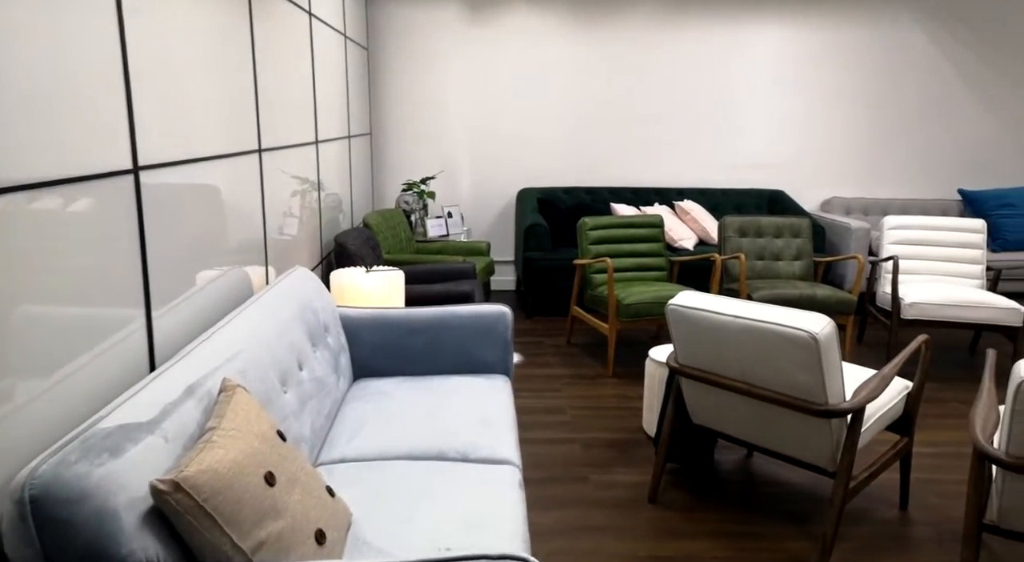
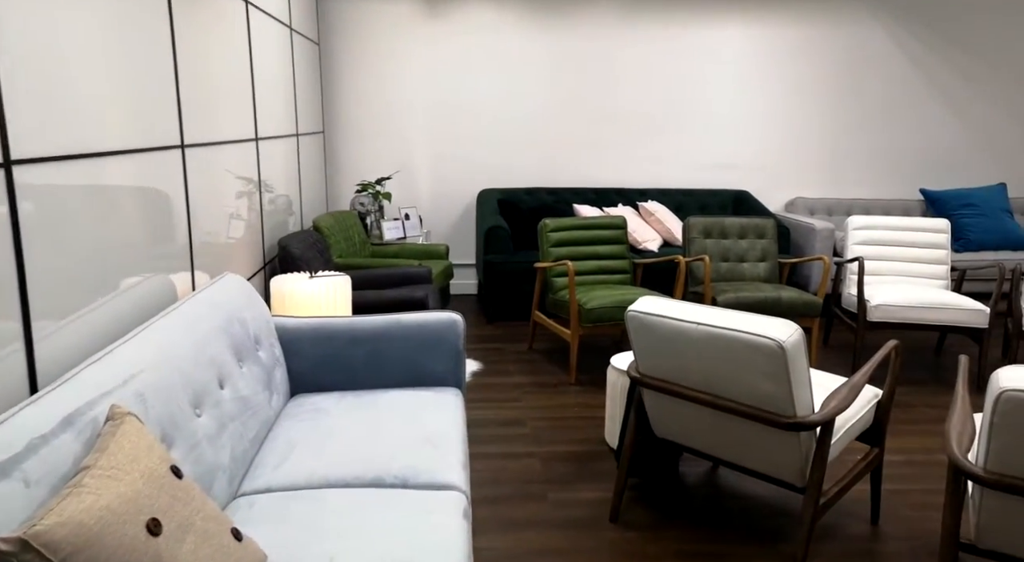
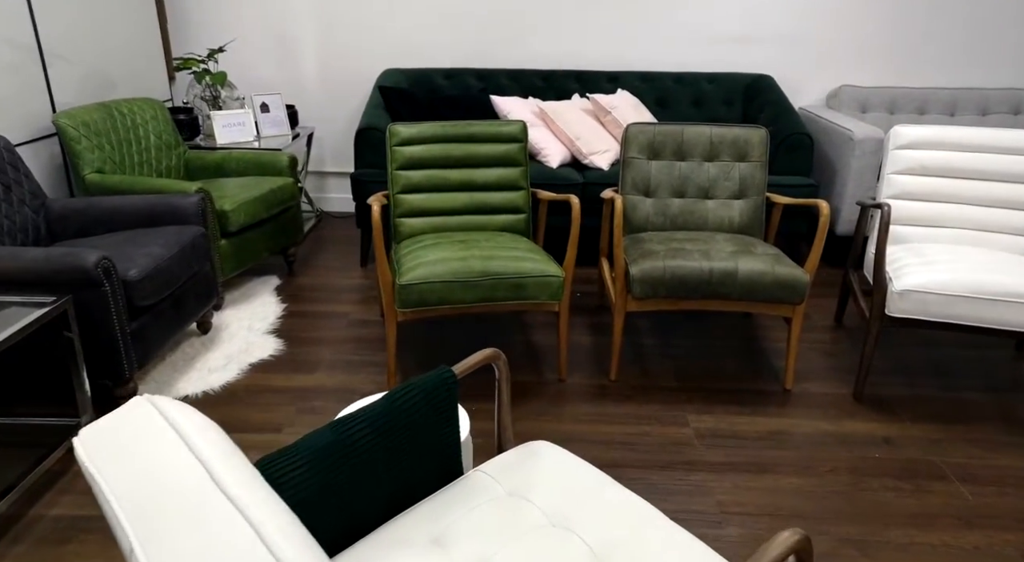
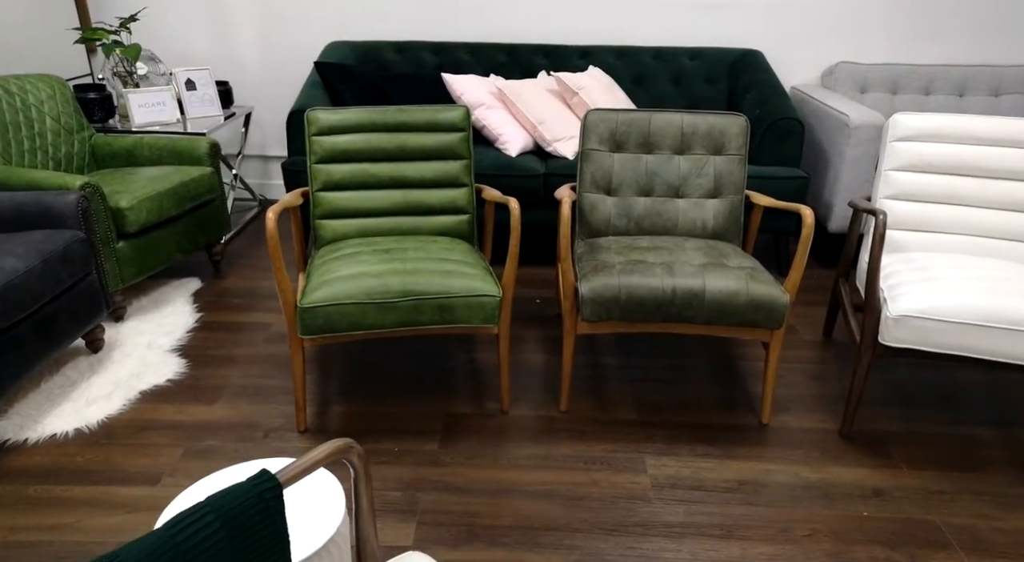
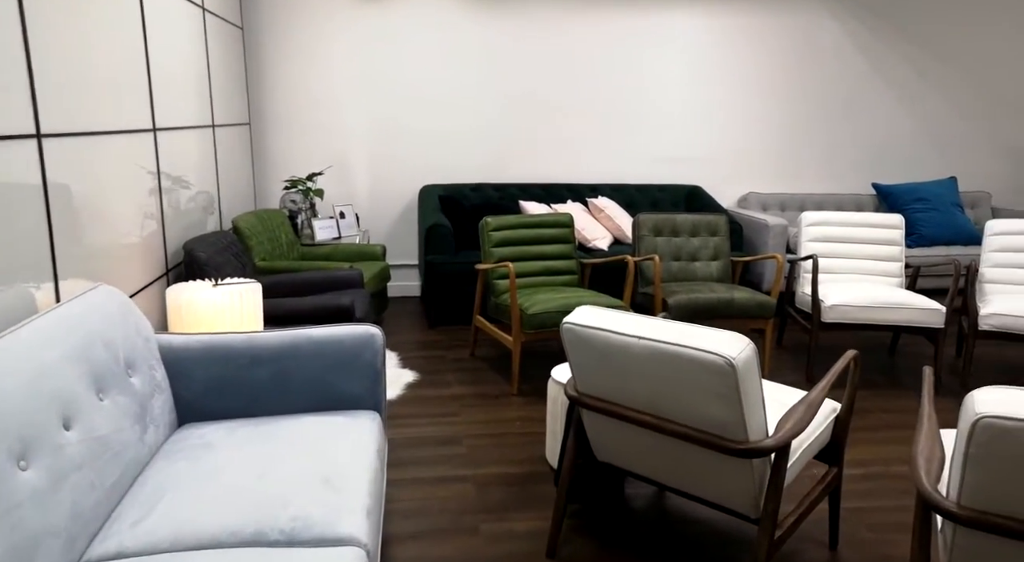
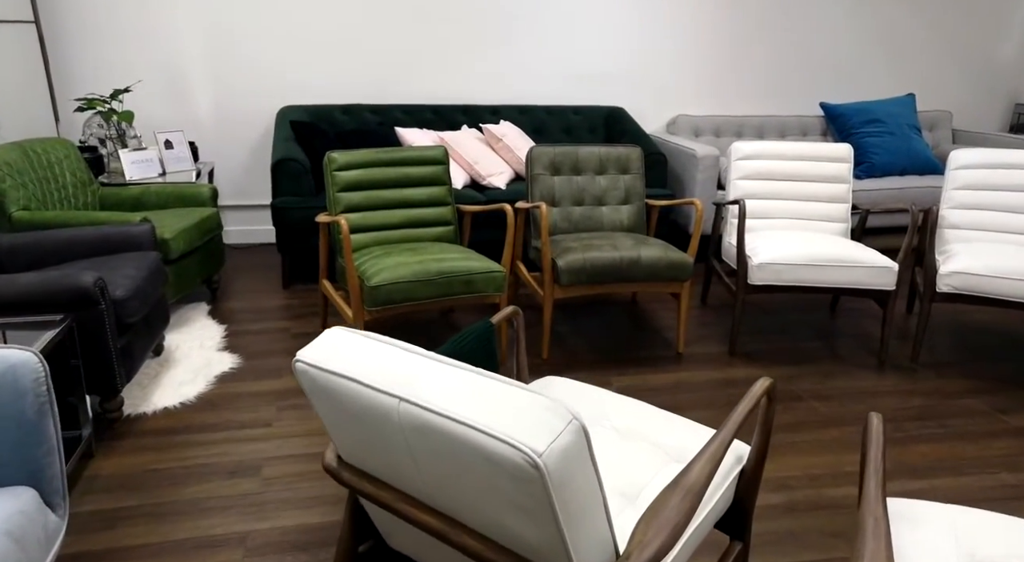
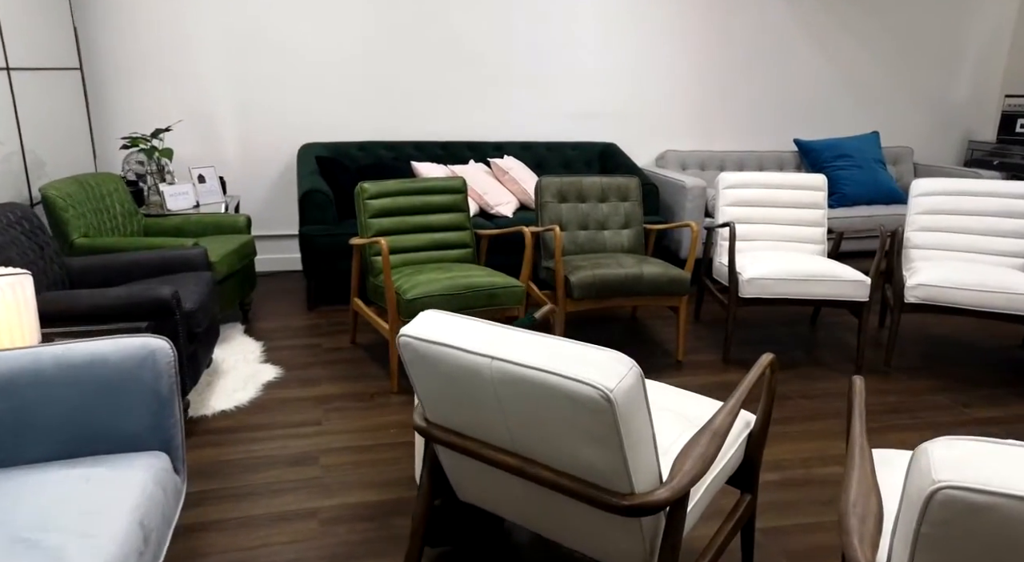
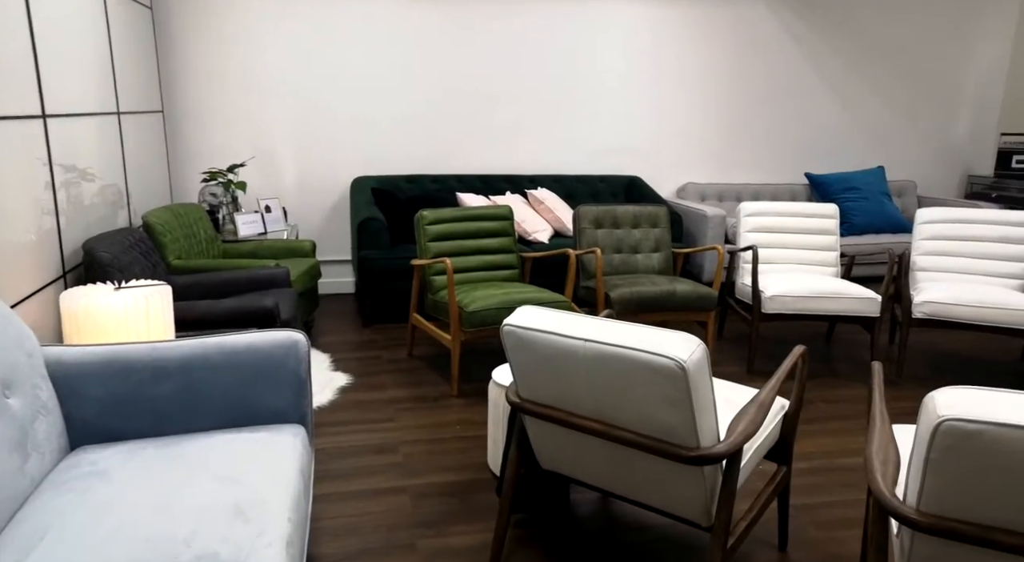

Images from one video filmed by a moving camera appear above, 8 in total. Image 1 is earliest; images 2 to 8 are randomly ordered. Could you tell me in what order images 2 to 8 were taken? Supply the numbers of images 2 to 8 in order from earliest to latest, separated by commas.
2, 5, 8, 7, 6, 3, 4
